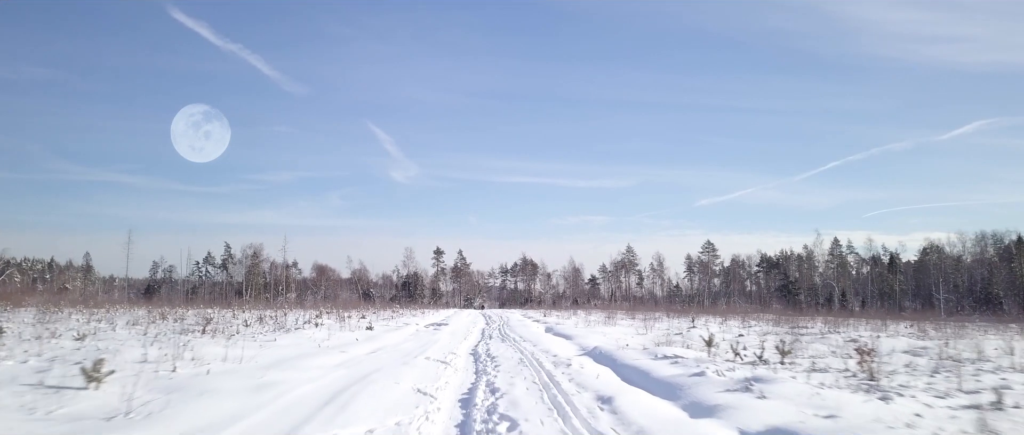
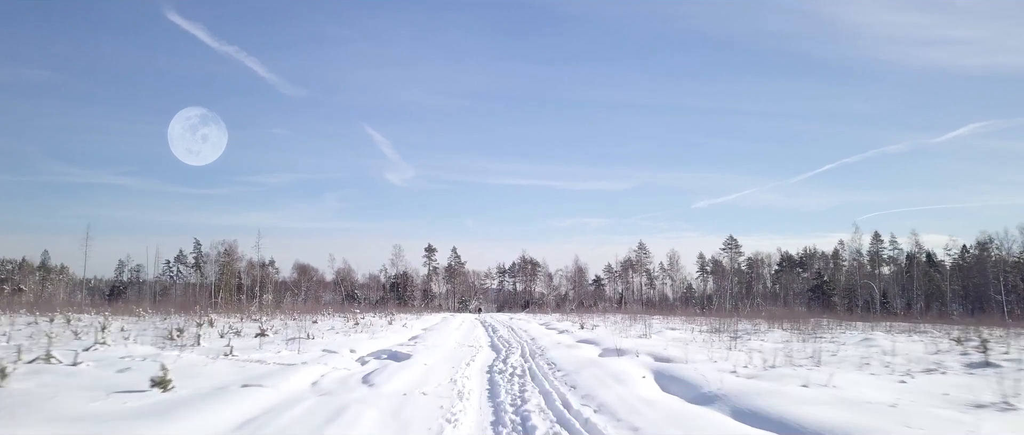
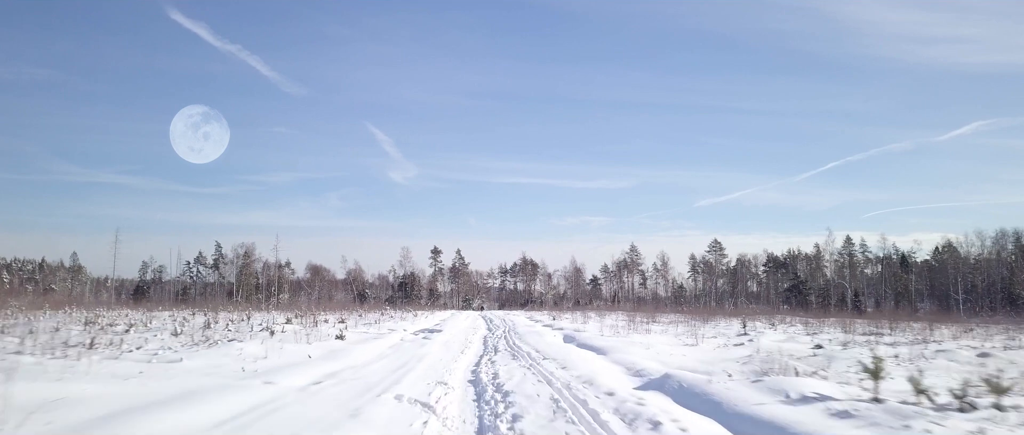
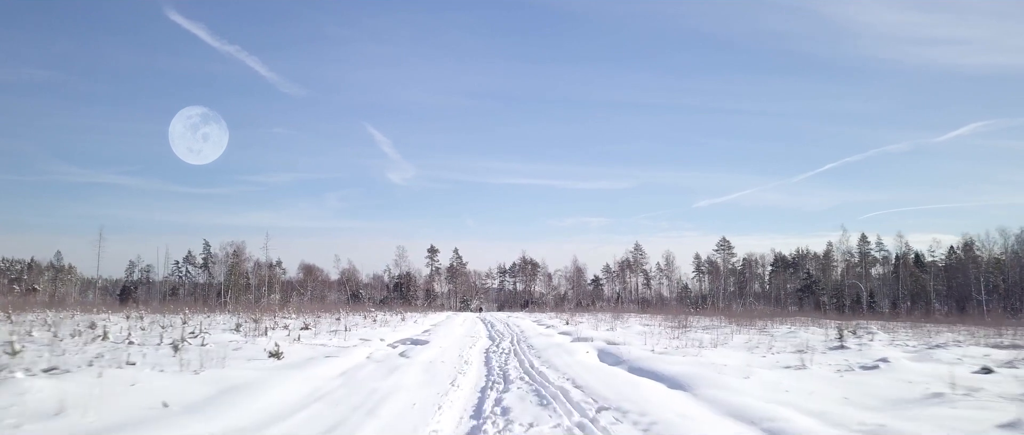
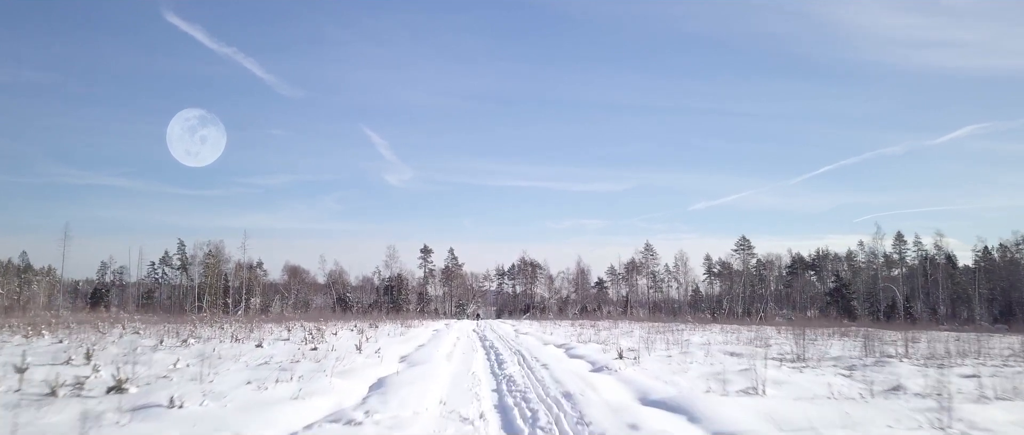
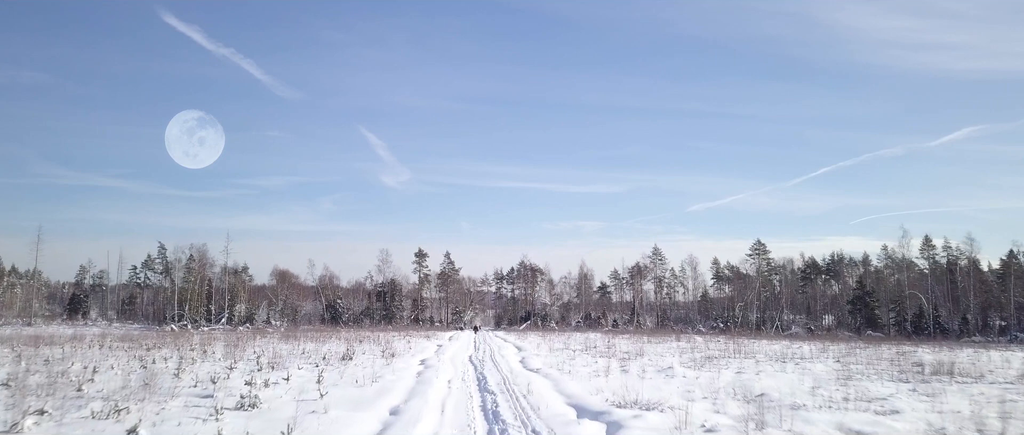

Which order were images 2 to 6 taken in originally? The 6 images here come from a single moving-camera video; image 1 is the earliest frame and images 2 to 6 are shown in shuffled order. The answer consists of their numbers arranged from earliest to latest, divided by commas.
3, 4, 2, 5, 6
